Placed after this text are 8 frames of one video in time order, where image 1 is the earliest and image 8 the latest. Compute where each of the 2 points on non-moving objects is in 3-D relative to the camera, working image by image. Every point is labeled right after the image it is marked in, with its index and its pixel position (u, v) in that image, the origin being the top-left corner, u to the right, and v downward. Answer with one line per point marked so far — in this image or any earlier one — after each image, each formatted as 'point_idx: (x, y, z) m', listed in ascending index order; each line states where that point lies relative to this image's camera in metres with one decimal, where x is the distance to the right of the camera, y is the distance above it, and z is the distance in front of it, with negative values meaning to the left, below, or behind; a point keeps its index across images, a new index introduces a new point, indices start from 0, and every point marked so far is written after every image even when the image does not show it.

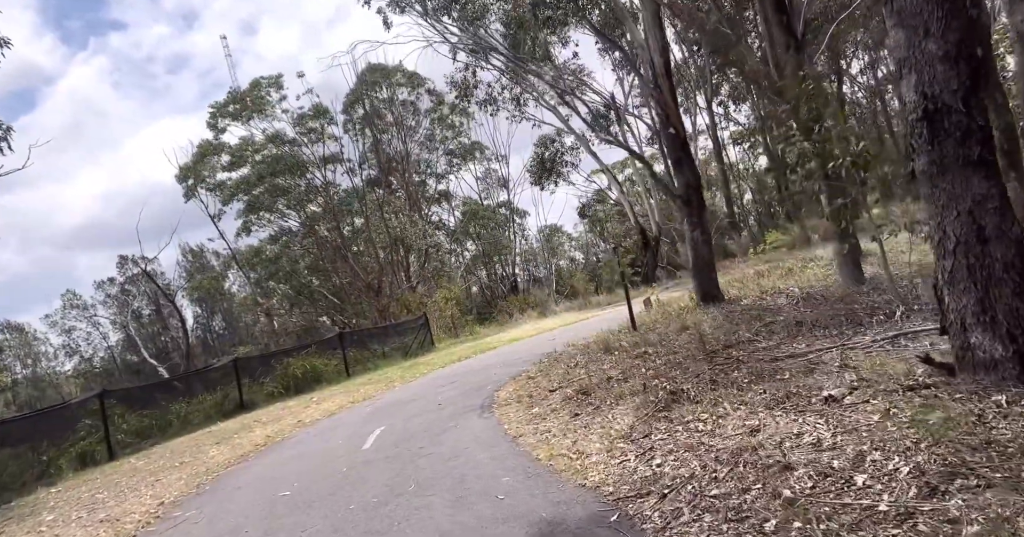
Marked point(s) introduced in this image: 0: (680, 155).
0: (+2.9, +2.0, +12.5) m
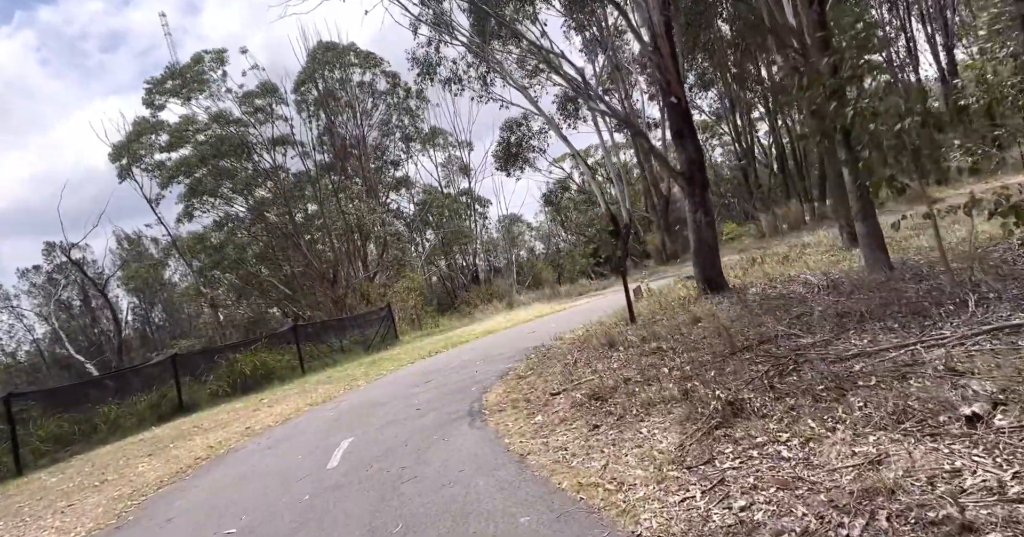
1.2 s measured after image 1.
0: (+2.6, +2.2, +11.3) m
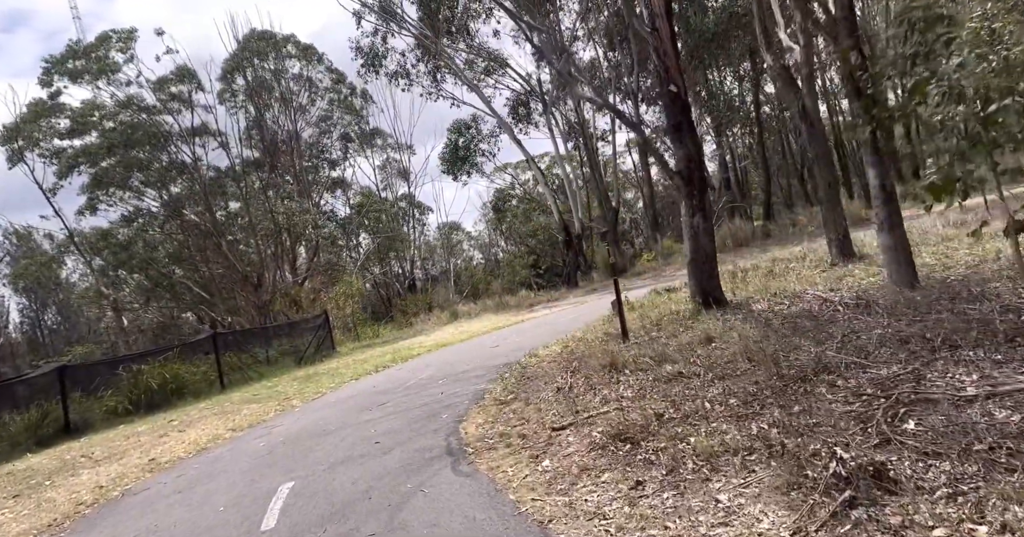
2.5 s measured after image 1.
0: (+2.3, +2.0, +10.0) m
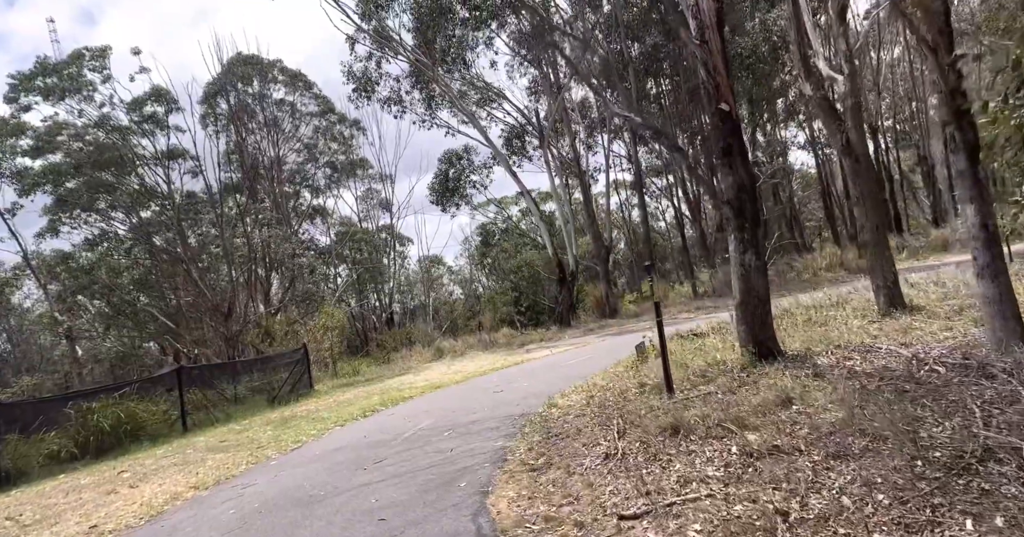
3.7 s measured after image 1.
0: (+2.6, +1.5, +8.8) m
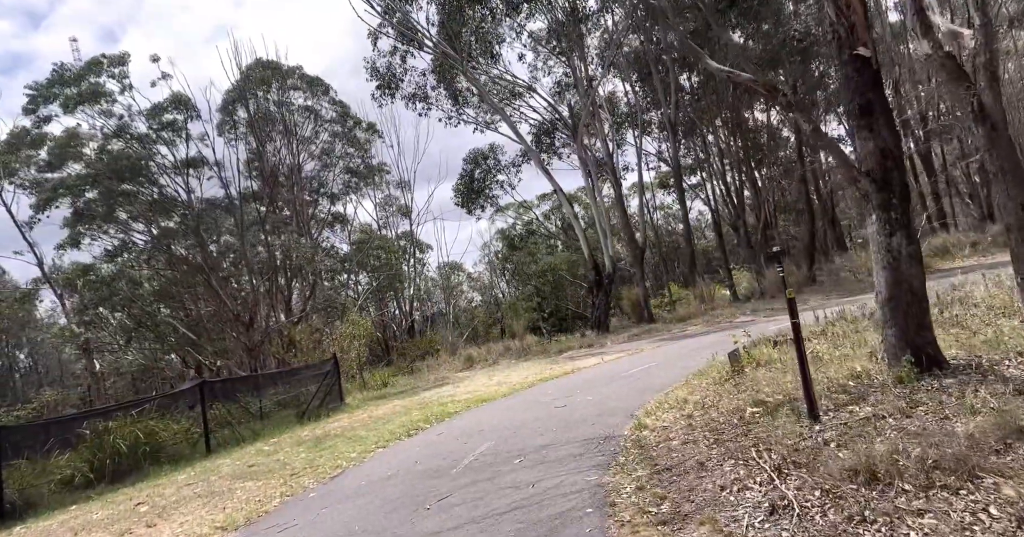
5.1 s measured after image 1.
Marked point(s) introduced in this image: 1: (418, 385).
0: (+3.5, +1.6, +7.0) m
1: (-2.4, -3.0, +19.0) m
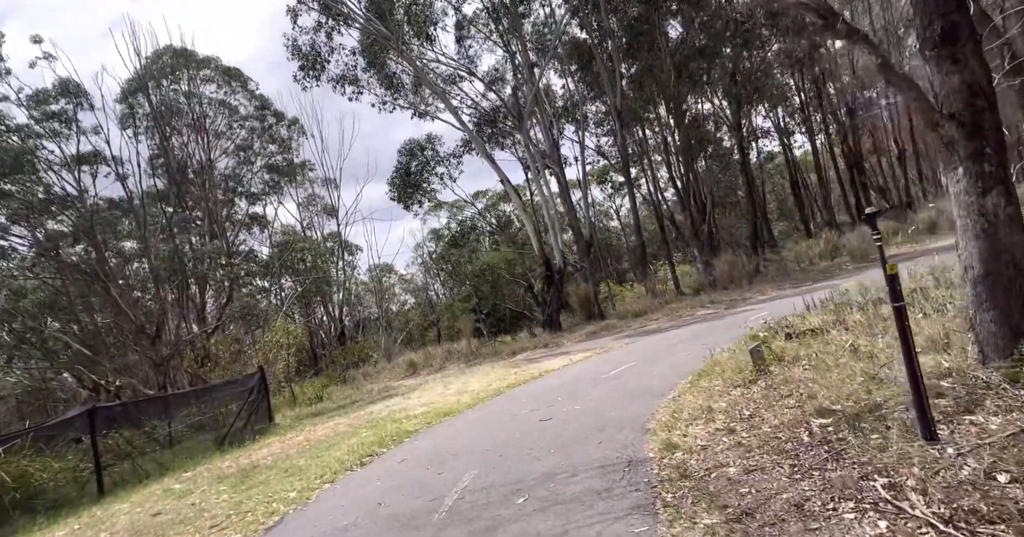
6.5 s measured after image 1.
0: (+3.4, +1.9, +5.6) m
1: (-3.5, -3.0, +17.0) m
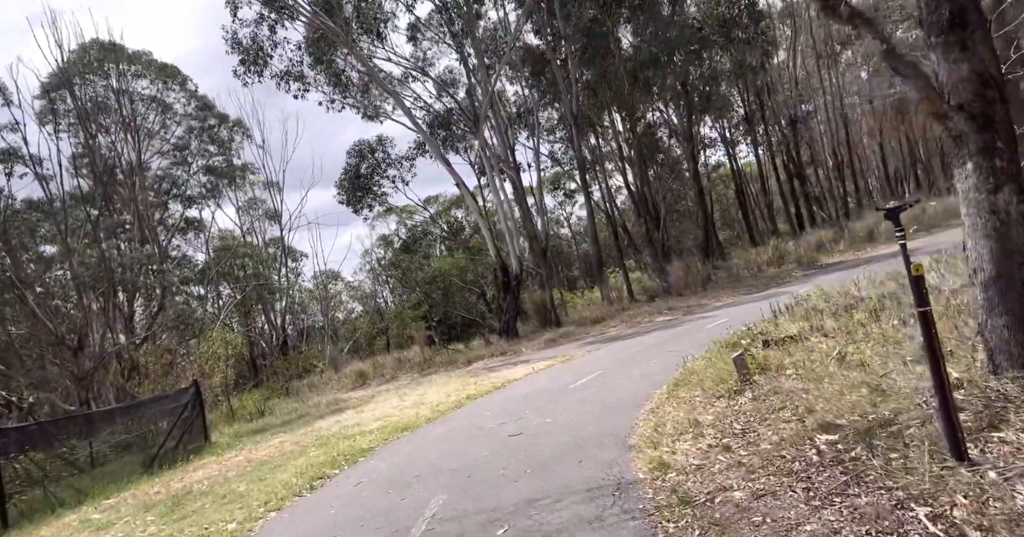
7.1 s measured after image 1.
0: (+3.3, +1.8, +5.2) m
1: (-4.4, -3.1, +16.0) m
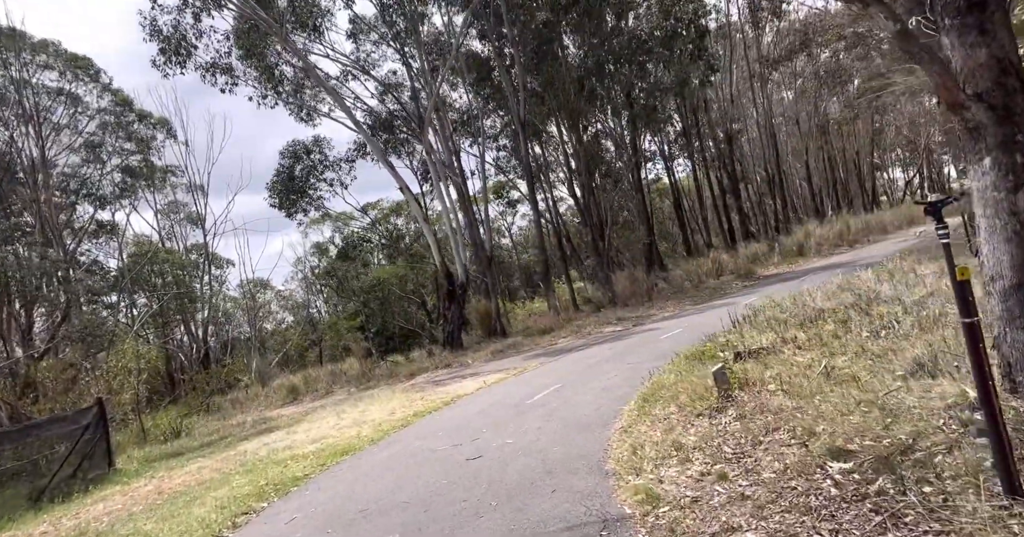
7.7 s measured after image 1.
0: (+3.1, +1.8, +4.7) m
1: (-5.5, -3.2, +14.7) m
